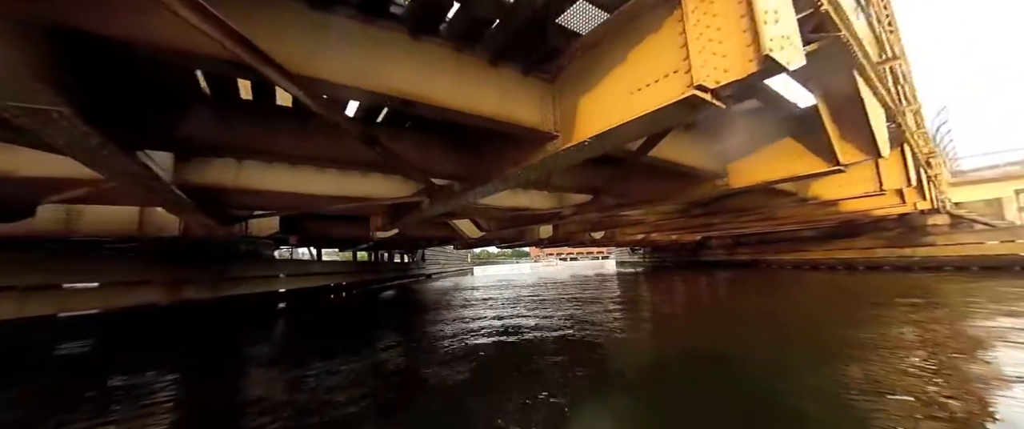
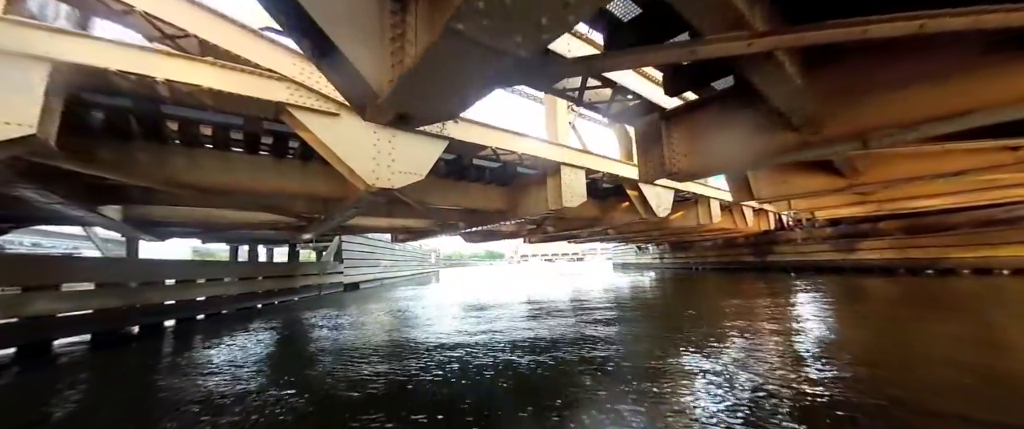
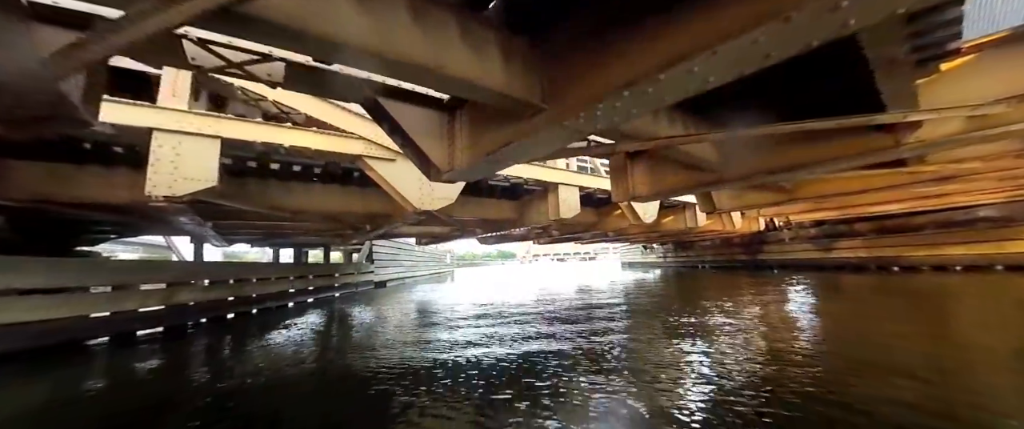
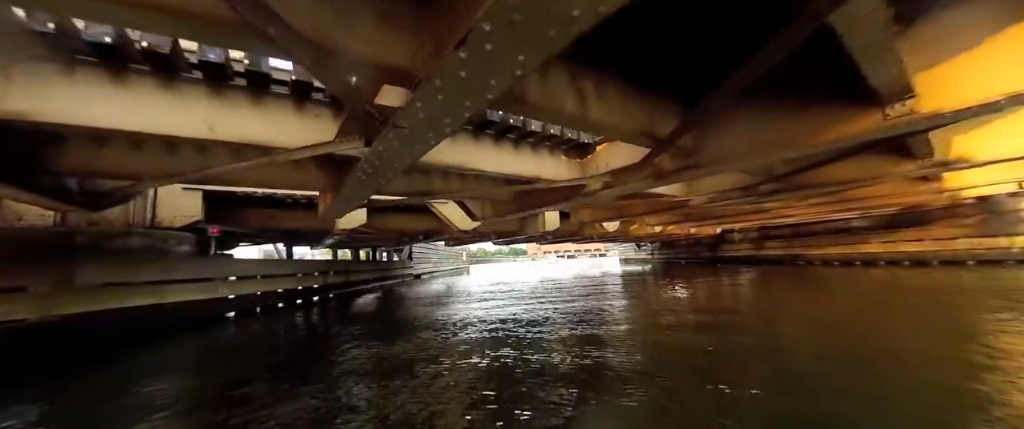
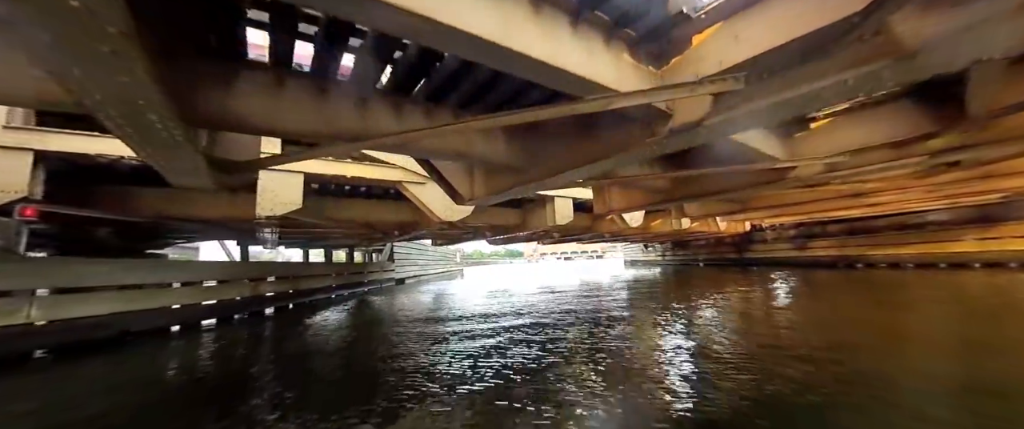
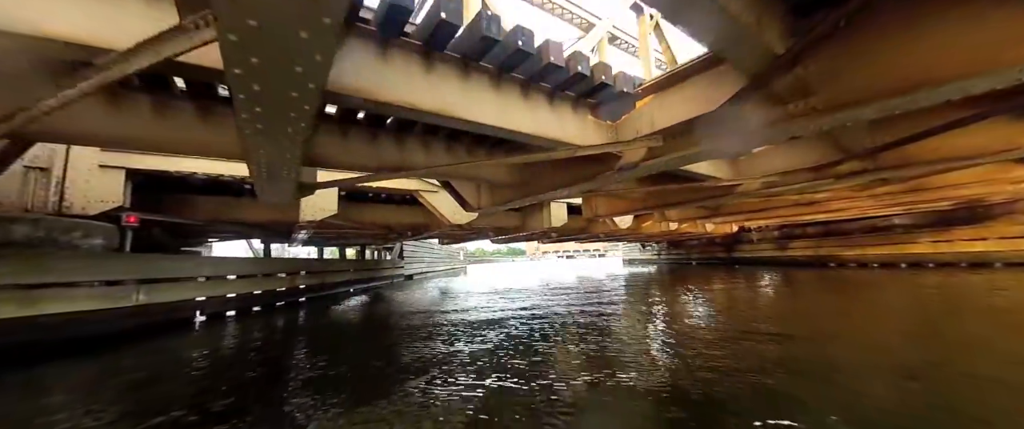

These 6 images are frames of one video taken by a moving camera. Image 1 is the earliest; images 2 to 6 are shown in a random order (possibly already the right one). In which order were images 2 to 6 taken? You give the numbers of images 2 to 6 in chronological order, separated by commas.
4, 6, 5, 3, 2
